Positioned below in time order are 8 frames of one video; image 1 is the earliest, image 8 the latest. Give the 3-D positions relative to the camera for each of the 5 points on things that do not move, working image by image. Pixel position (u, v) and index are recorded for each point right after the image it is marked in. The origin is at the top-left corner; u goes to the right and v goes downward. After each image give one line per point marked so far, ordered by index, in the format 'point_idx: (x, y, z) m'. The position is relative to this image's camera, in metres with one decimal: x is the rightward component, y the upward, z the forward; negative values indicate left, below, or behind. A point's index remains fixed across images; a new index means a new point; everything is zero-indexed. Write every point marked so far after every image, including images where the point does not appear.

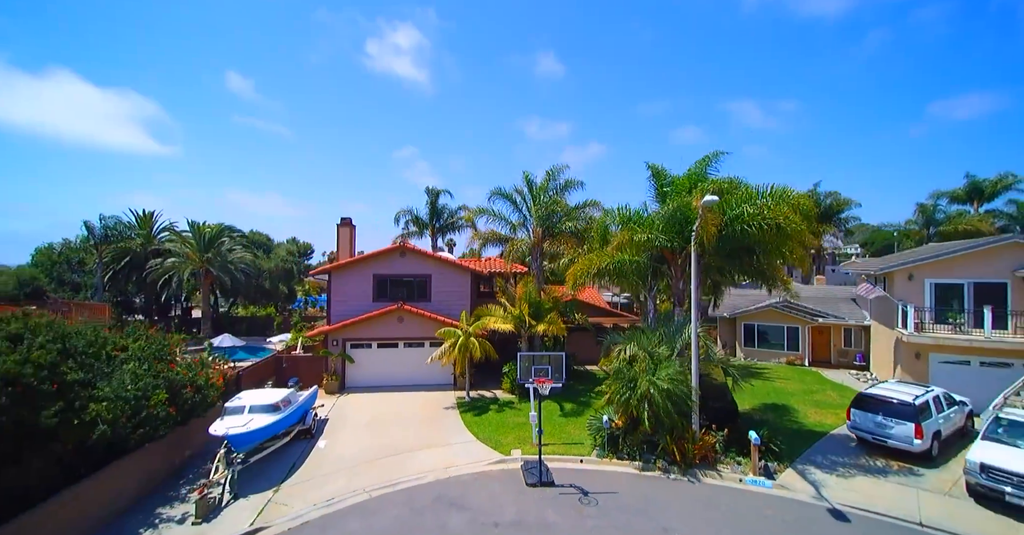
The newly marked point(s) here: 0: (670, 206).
0: (+4.2, +1.6, +13.1) m
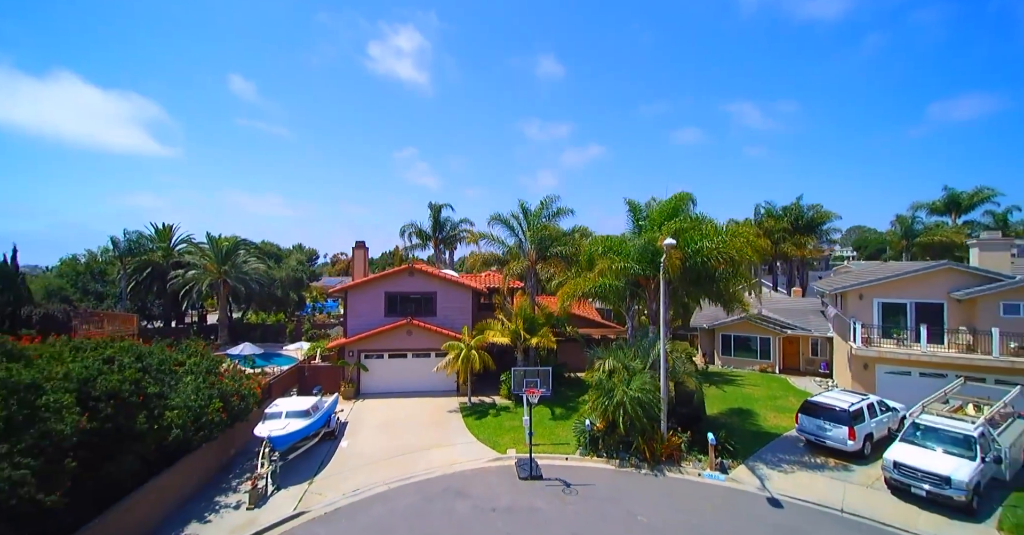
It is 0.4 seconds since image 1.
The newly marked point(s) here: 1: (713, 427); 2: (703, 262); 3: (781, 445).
0: (+4.1, +0.9, +15.2) m
1: (+6.5, -5.2, +16.1) m
2: (+5.6, 0.0, +14.8) m
3: (+8.2, -5.4, +15.2) m
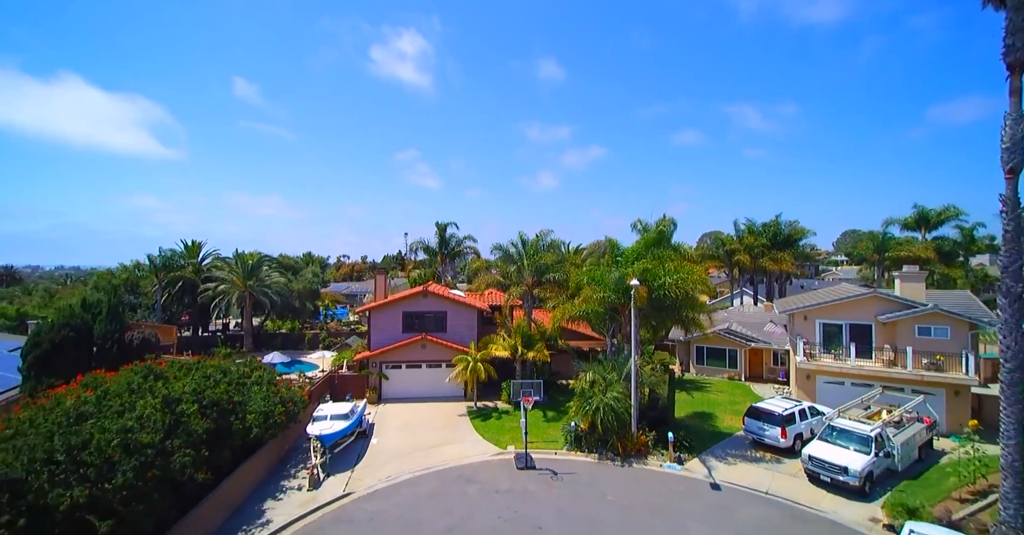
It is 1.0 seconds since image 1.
0: (+4.0, -0.3, +18.6) m
1: (+6.5, -6.3, +19.5) m
2: (+5.6, -1.1, +18.2) m
3: (+8.2, -6.6, +18.6) m
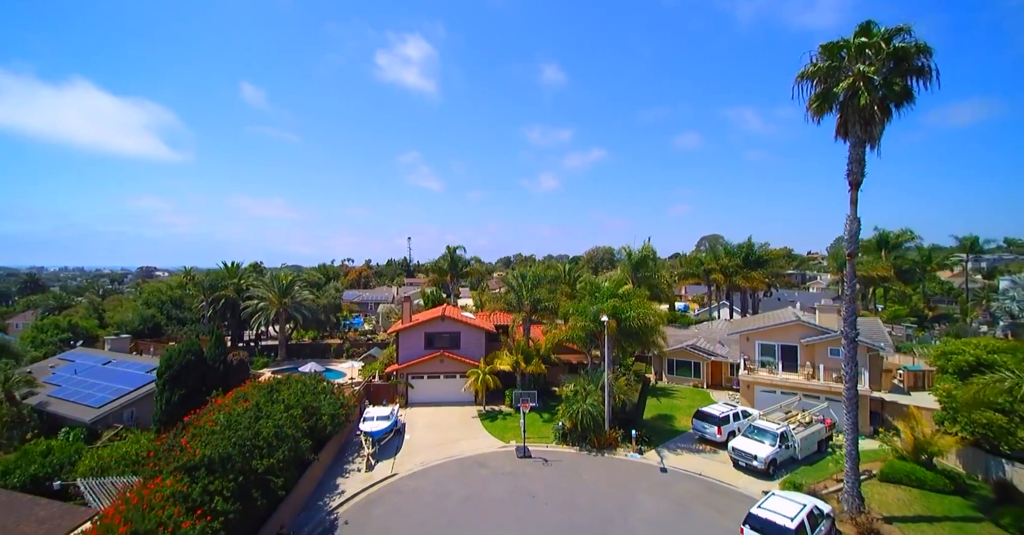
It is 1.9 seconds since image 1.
0: (+4.1, -2.0, +24.1) m
1: (+6.5, -8.1, +24.9) m
2: (+5.7, -2.8, +23.7) m
3: (+8.3, -8.3, +24.1) m
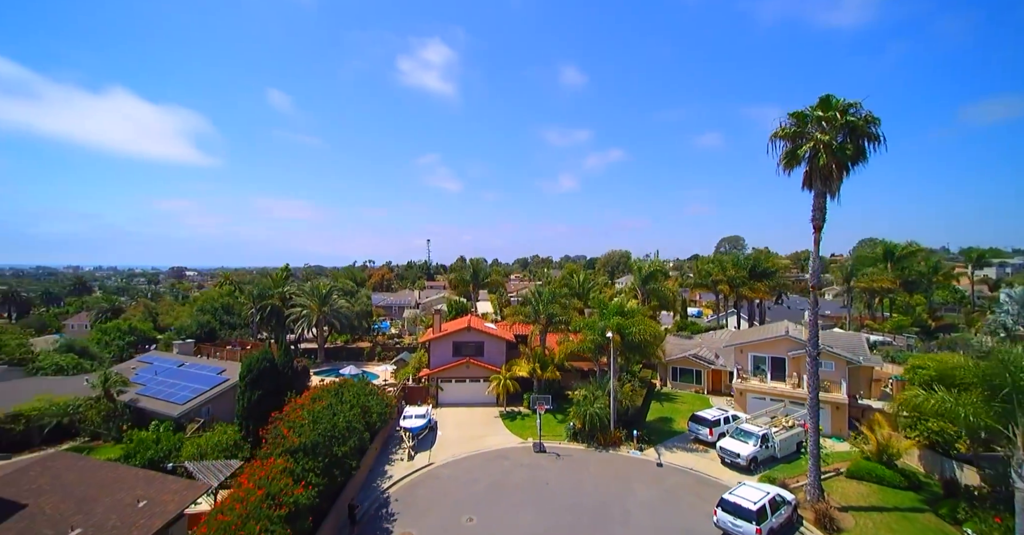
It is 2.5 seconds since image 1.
0: (+5.1, -3.2, +27.6) m
1: (+7.6, -9.2, +28.4) m
2: (+6.7, -4.0, +27.1) m
3: (+9.2, -9.5, +27.4) m
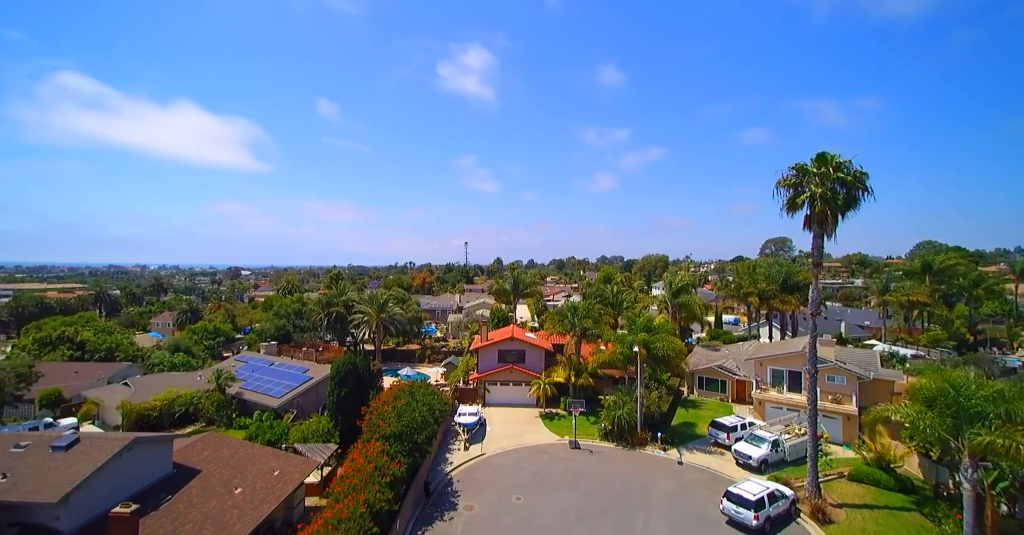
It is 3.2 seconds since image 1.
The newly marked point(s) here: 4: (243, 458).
0: (+7.7, -4.5, +31.3) m
1: (+10.1, -10.6, +31.9) m
2: (+9.2, -5.3, +30.7) m
3: (+11.7, -10.9, +30.9) m
4: (-10.7, -7.6, +19.8) m
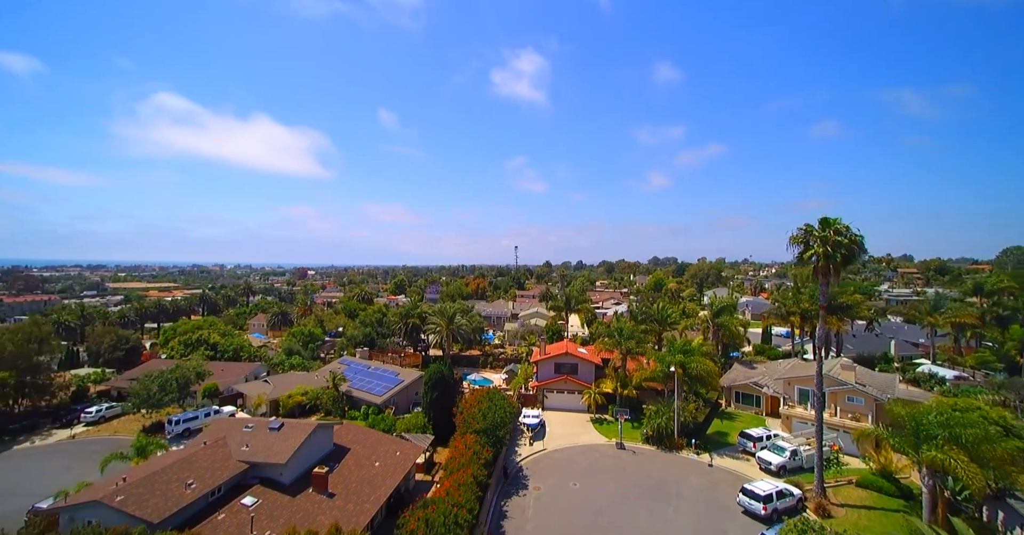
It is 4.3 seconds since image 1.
0: (+12.0, -6.7, +36.8) m
1: (+14.3, -12.9, +37.2) m
2: (+13.4, -7.6, +36.1) m
3: (+15.8, -13.2, +35.9) m
4: (-7.6, -9.6, +27.2) m
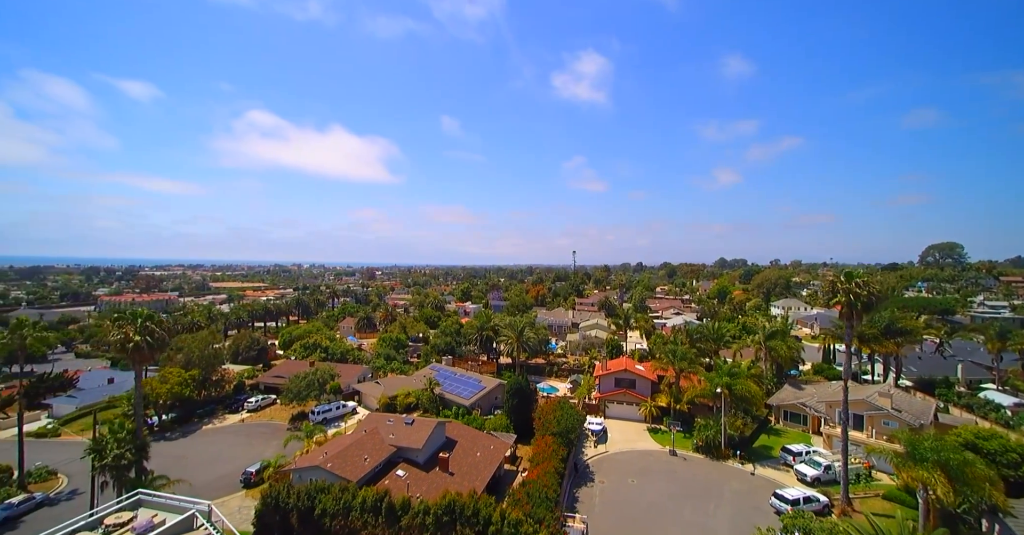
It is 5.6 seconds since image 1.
0: (+17.9, -9.5, +42.2) m
1: (+20.2, -15.7, +42.3) m
2: (+19.2, -10.4, +41.4) m
3: (+21.5, -16.0, +40.9) m
4: (-2.7, -12.0, +34.9) m
